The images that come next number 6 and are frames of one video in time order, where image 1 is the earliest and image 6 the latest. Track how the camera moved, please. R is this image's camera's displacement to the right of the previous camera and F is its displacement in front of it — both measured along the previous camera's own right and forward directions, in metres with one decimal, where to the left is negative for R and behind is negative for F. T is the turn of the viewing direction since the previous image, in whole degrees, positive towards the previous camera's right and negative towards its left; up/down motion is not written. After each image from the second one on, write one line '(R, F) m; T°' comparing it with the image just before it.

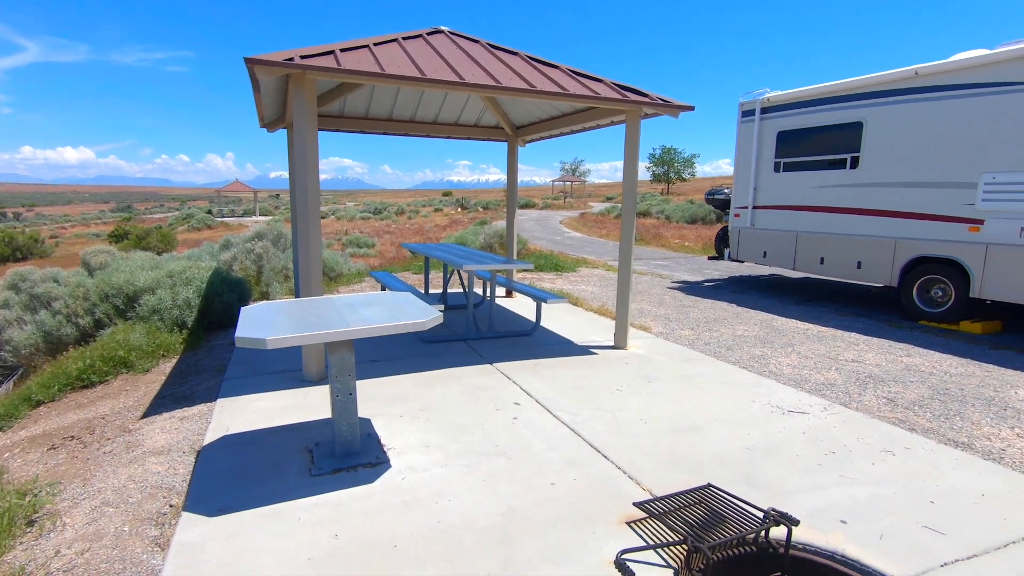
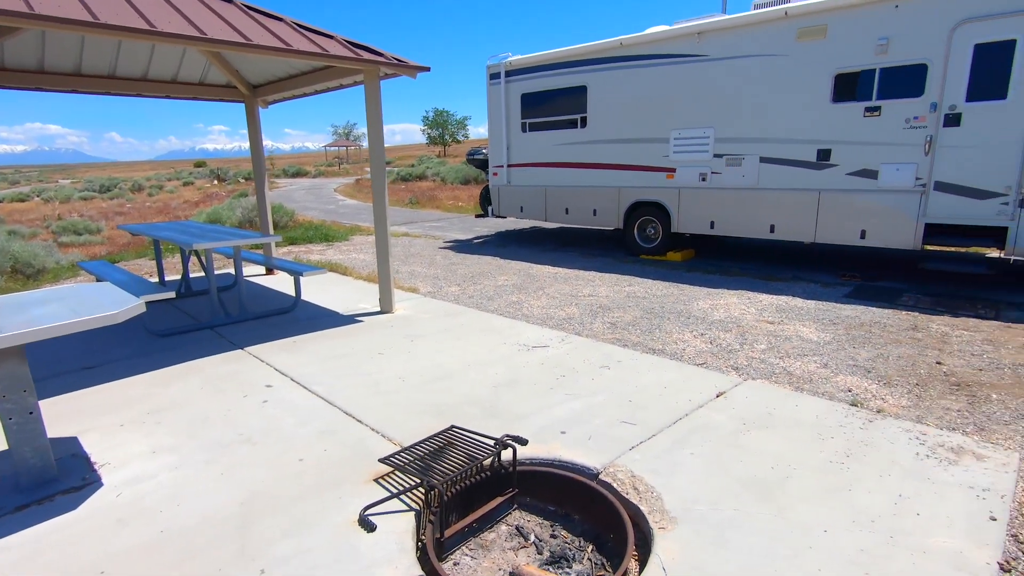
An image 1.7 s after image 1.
(+0.4, -0.1) m; +21°
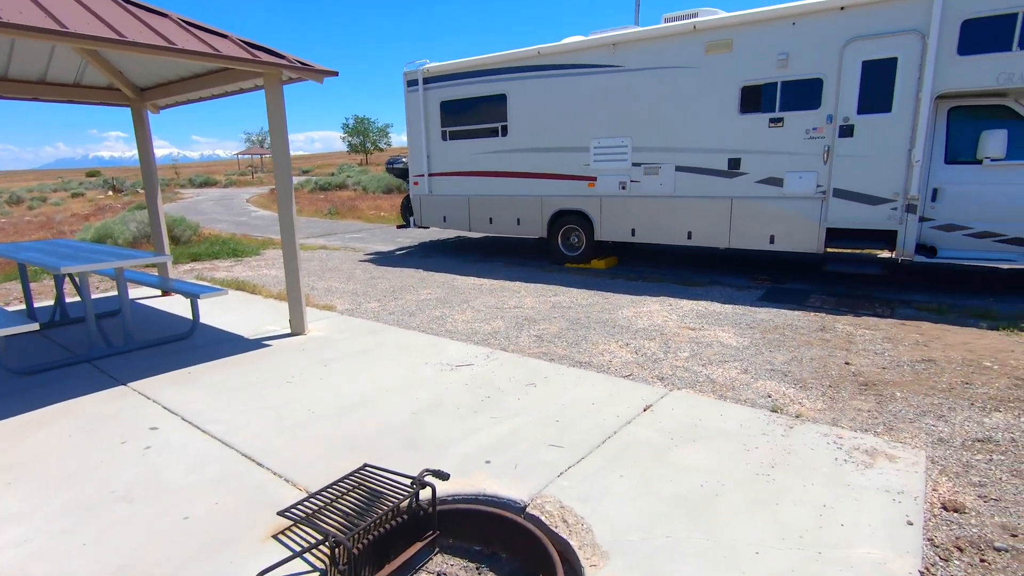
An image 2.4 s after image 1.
(+0.1, +0.2) m; +7°
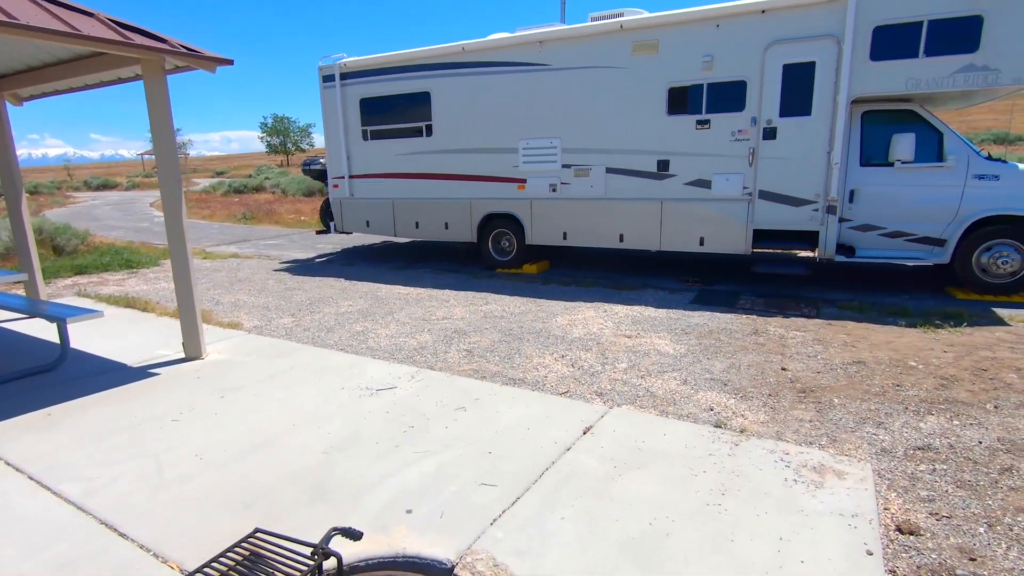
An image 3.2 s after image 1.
(+0.1, +0.4) m; +7°
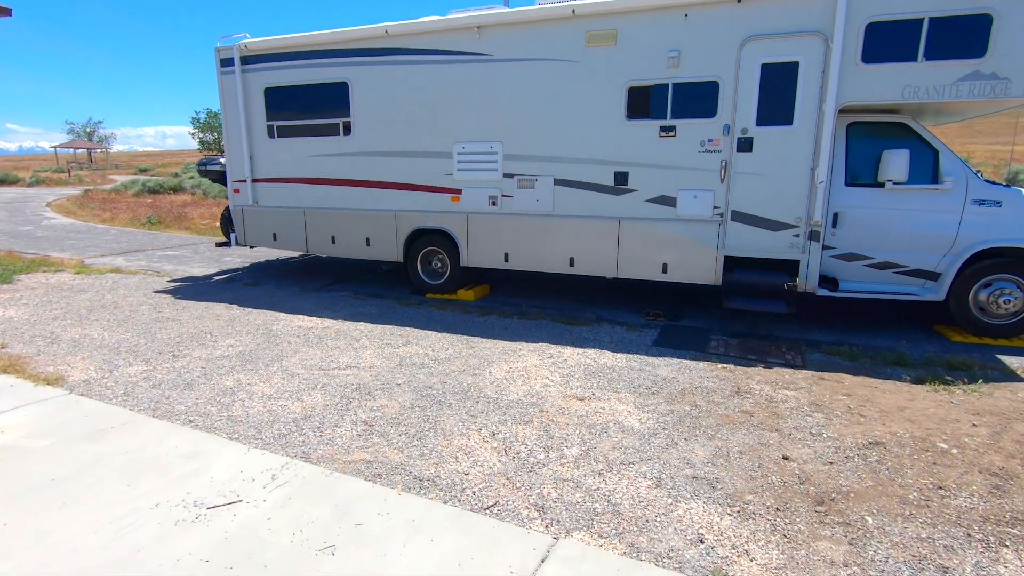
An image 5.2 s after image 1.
(+0.3, +1.3) m; +5°
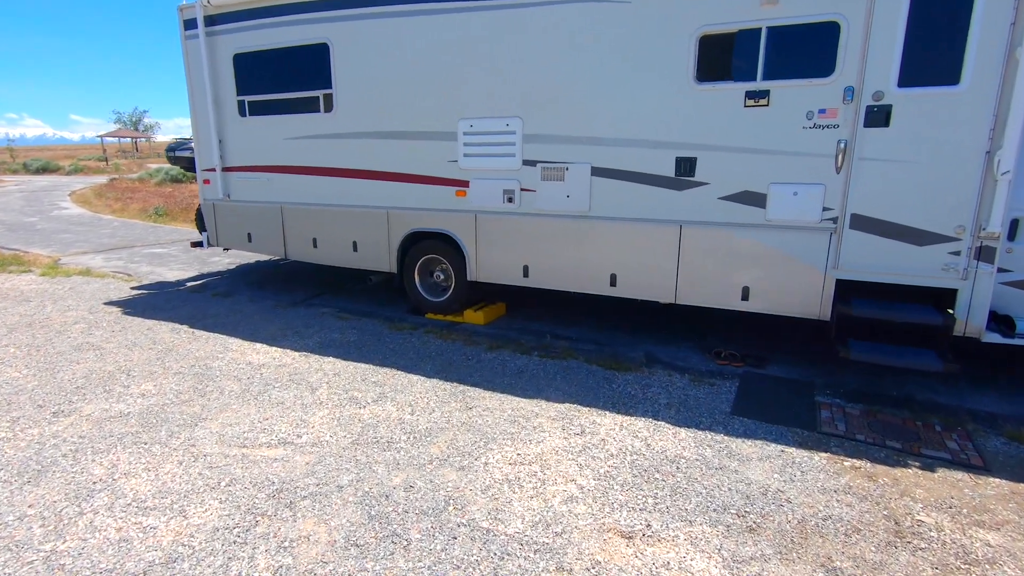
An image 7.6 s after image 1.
(+0.2, +1.7) m; -4°
